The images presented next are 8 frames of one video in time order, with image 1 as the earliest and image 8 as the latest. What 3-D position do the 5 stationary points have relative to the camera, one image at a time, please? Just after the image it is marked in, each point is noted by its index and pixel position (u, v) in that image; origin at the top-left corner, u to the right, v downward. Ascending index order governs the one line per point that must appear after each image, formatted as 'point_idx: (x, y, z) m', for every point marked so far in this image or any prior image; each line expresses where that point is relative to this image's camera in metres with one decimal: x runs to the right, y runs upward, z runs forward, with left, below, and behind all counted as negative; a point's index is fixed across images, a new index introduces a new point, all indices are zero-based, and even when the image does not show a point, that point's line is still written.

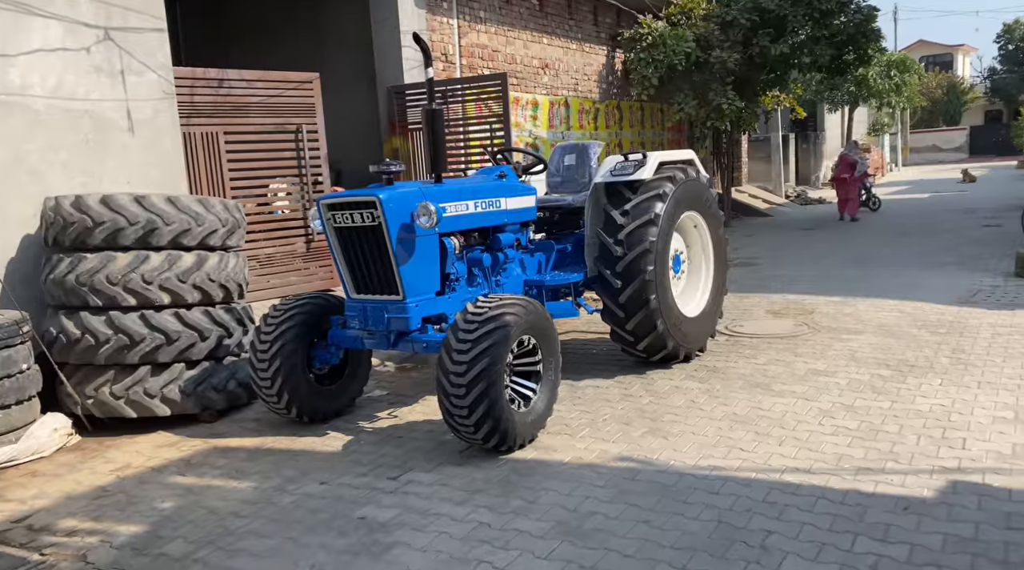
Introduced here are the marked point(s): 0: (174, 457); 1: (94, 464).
0: (-1.9, -1.0, +5.3) m
1: (-2.3, -1.0, +5.3) m
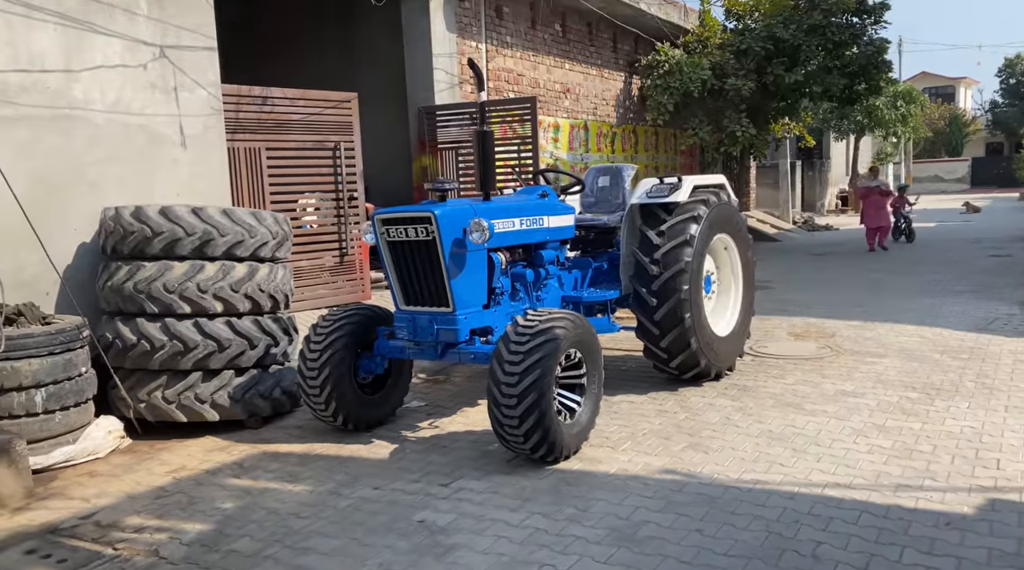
0: (-1.7, -1.0, +5.5) m
1: (-2.1, -1.0, +5.4) m
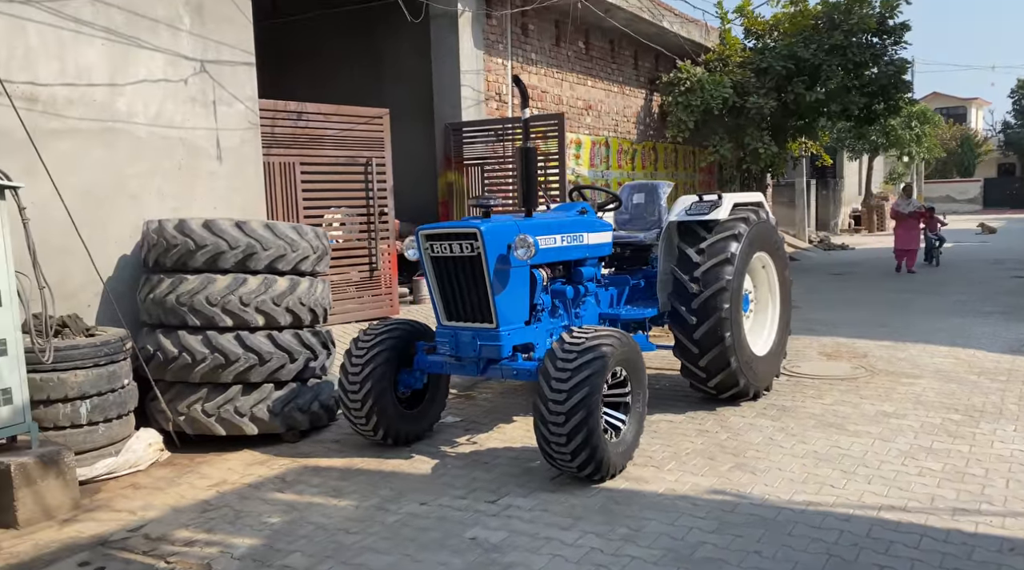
0: (-1.4, -1.1, +5.4) m
1: (-1.8, -1.1, +5.4) m
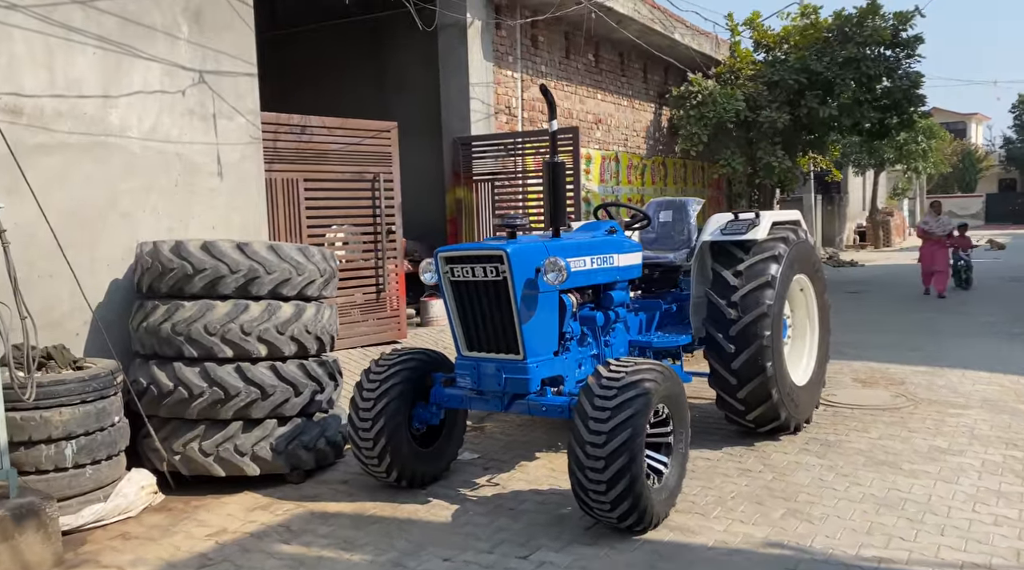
0: (-1.3, -1.2, +4.9) m
1: (-1.7, -1.3, +4.9) m
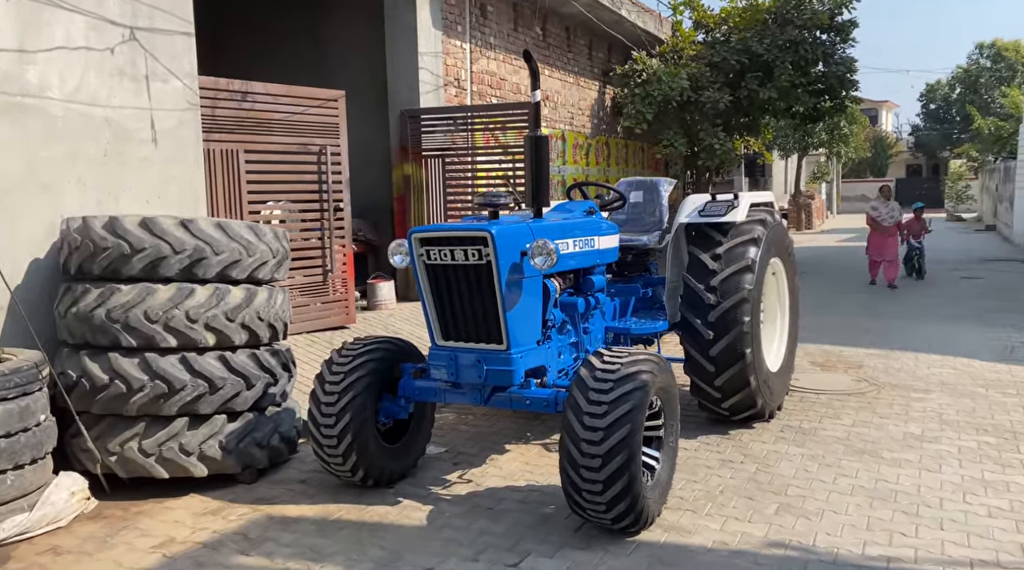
0: (-1.4, -1.2, +4.5) m
1: (-1.8, -1.2, +4.4) m
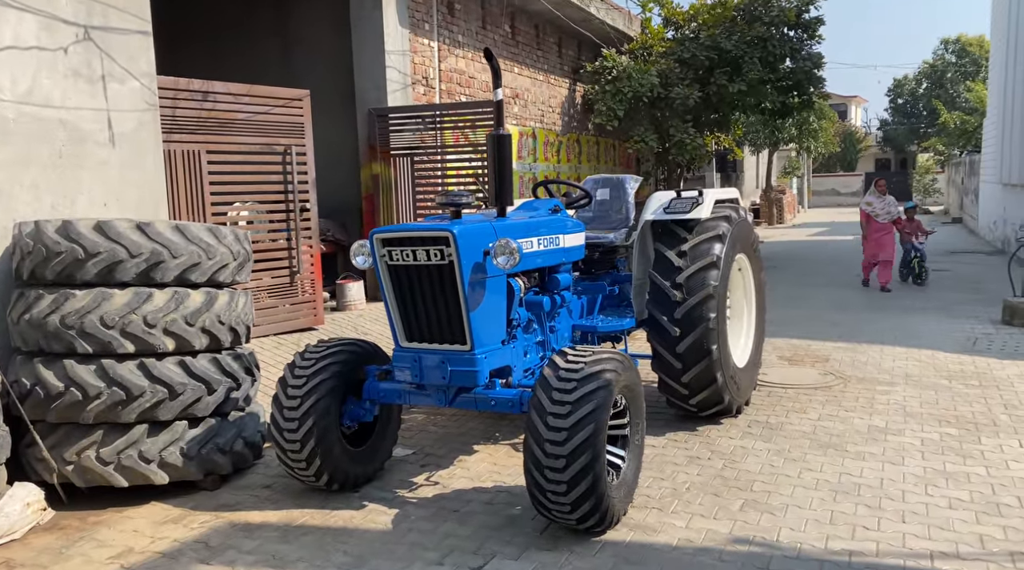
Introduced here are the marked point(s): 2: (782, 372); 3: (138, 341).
0: (-1.5, -1.2, +4.4) m
1: (-1.9, -1.2, +4.3) m
2: (+2.2, -0.7, +7.6) m
3: (-1.9, -0.3, +4.7) m
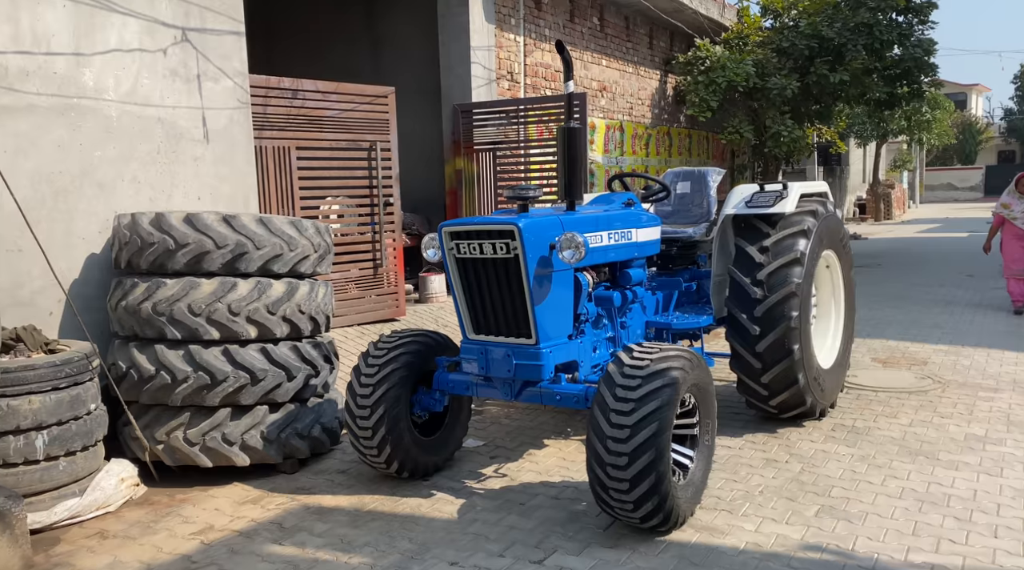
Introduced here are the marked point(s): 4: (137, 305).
0: (-1.2, -1.1, +4.6) m
1: (-1.6, -1.2, +4.5) m
2: (+2.8, -0.7, +7.3) m
3: (-1.5, -0.2, +4.9) m
4: (-2.0, -0.1, +4.9) m
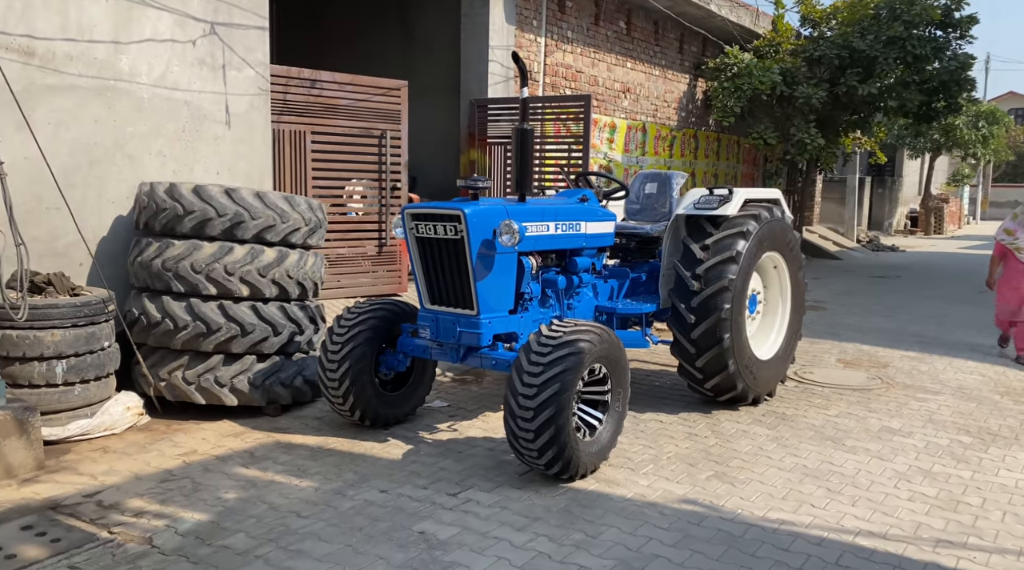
0: (-1.6, -0.9, +5.4) m
1: (-2.0, -0.9, +5.3) m
2: (+2.7, -0.7, +7.9) m
3: (-1.8, 0.0, +5.7) m
4: (-2.2, +0.1, +5.8) m
